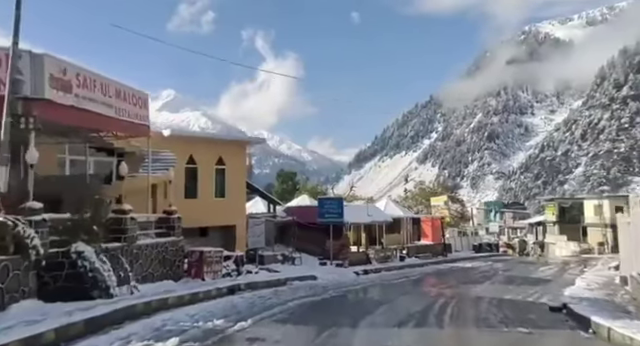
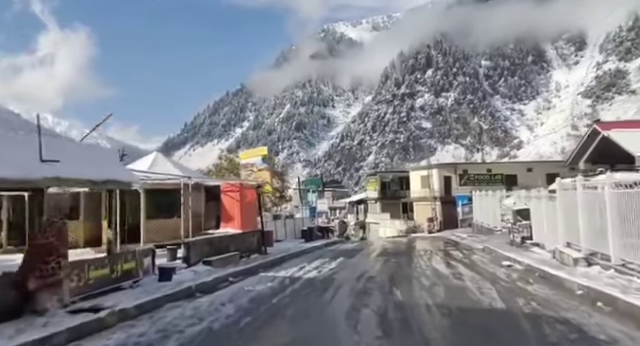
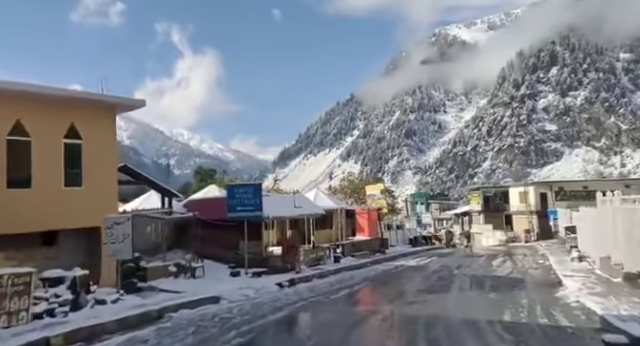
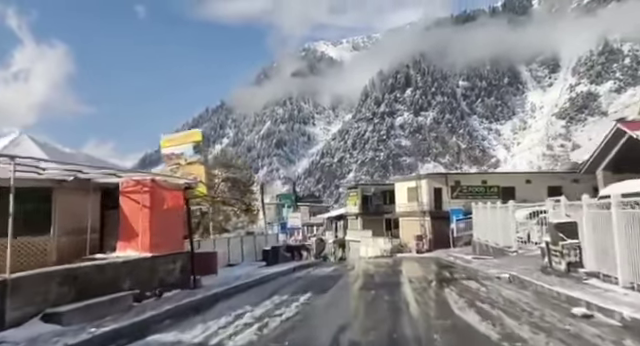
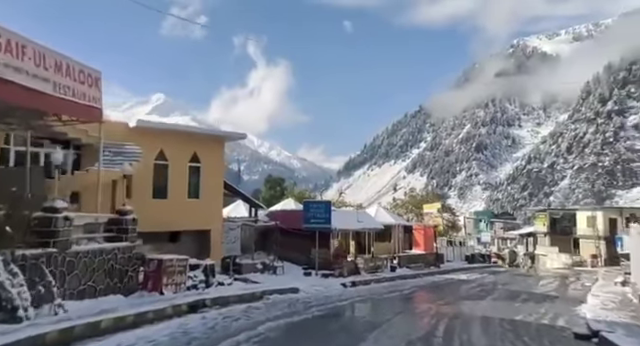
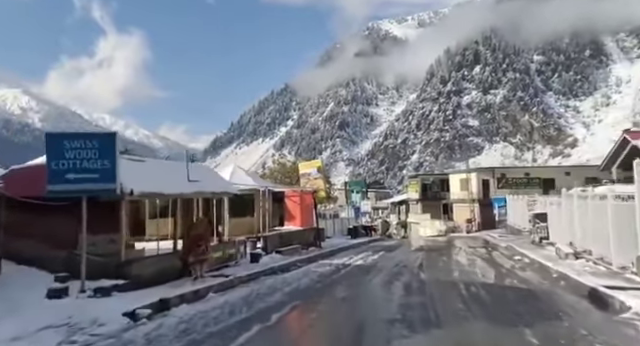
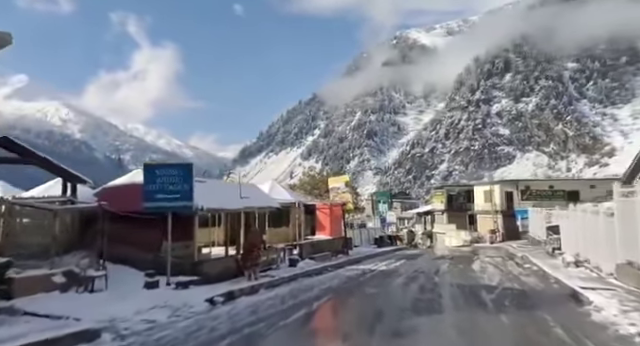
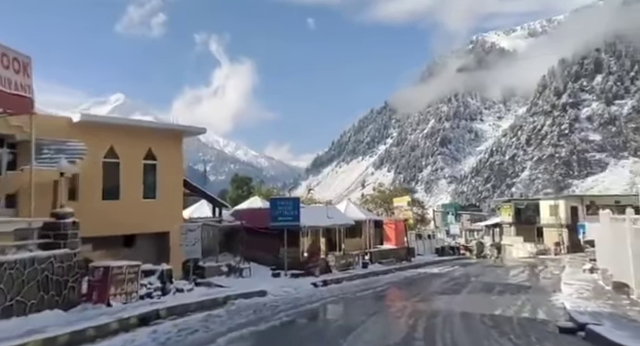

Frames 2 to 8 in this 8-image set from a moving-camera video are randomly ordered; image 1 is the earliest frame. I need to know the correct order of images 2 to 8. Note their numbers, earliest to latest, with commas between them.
5, 8, 3, 7, 6, 2, 4
